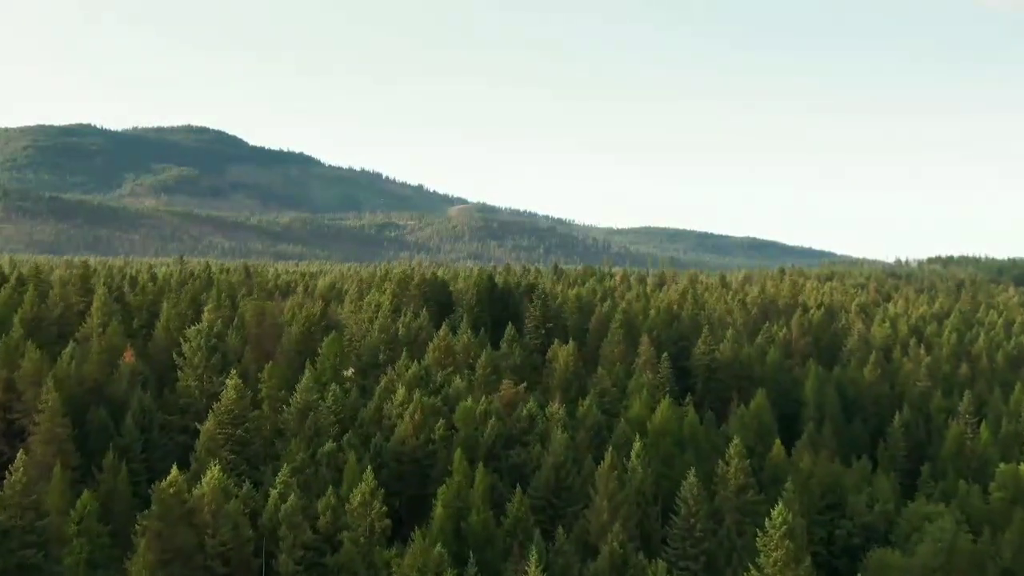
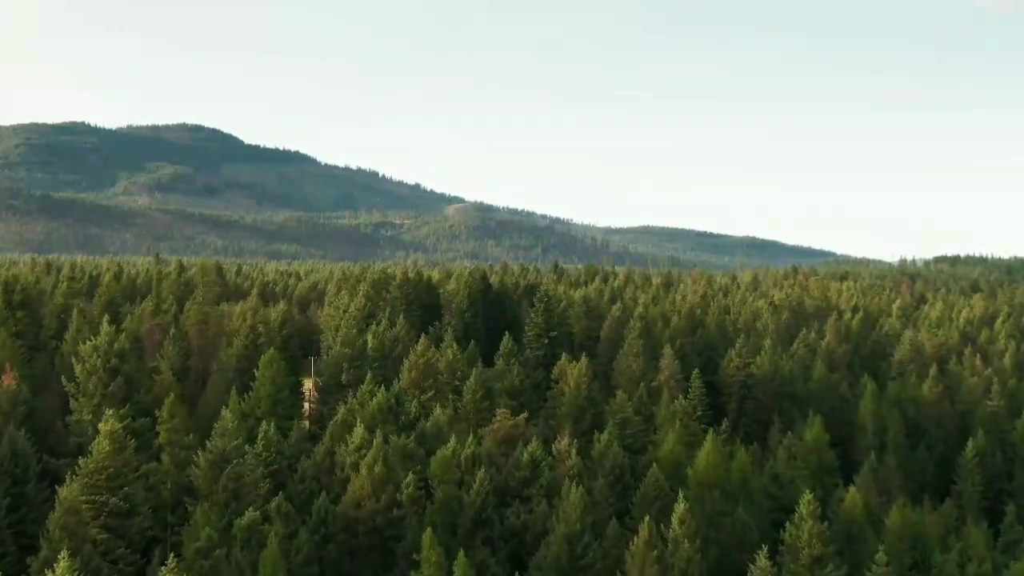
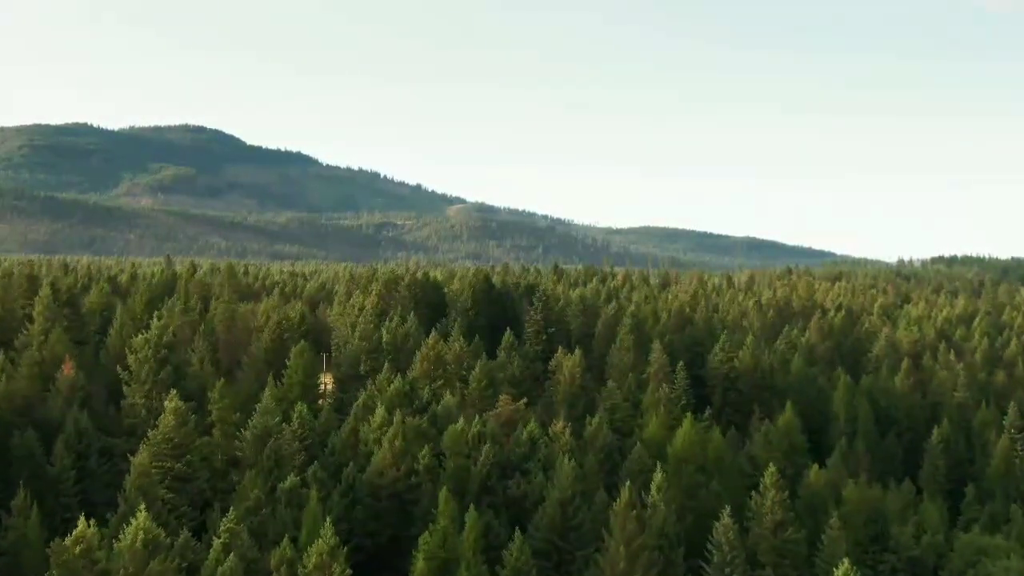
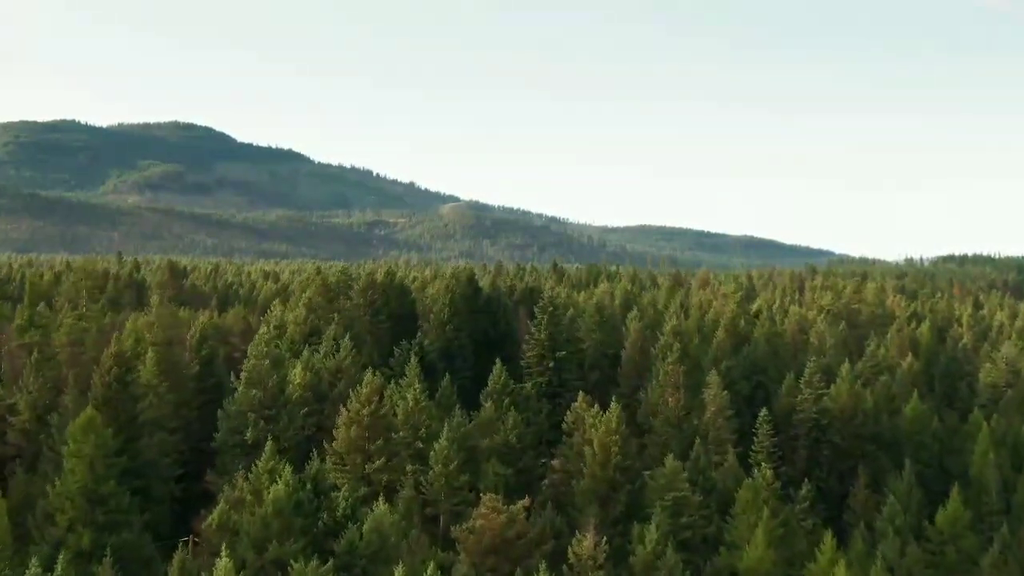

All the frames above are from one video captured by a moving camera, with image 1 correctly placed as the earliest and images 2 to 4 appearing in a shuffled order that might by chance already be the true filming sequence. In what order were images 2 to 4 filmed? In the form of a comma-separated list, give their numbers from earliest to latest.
3, 2, 4
